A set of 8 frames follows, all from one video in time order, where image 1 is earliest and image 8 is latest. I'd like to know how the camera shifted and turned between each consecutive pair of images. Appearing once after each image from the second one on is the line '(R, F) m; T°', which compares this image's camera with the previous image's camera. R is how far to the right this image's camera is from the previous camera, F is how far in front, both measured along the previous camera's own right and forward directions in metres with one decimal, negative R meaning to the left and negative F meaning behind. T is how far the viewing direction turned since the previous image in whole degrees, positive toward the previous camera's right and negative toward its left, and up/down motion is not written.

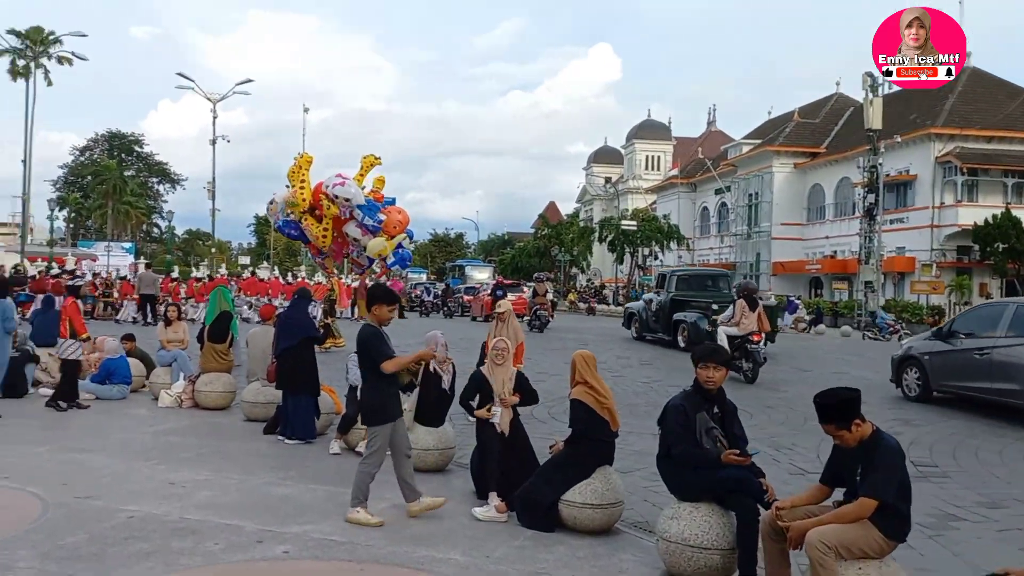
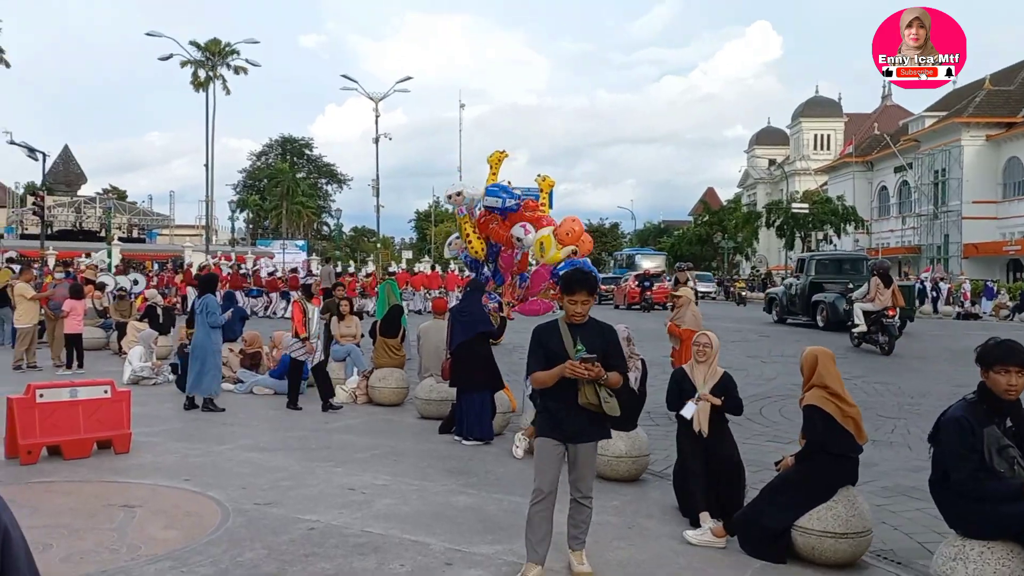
(-0.4, +0.8) m; -10°
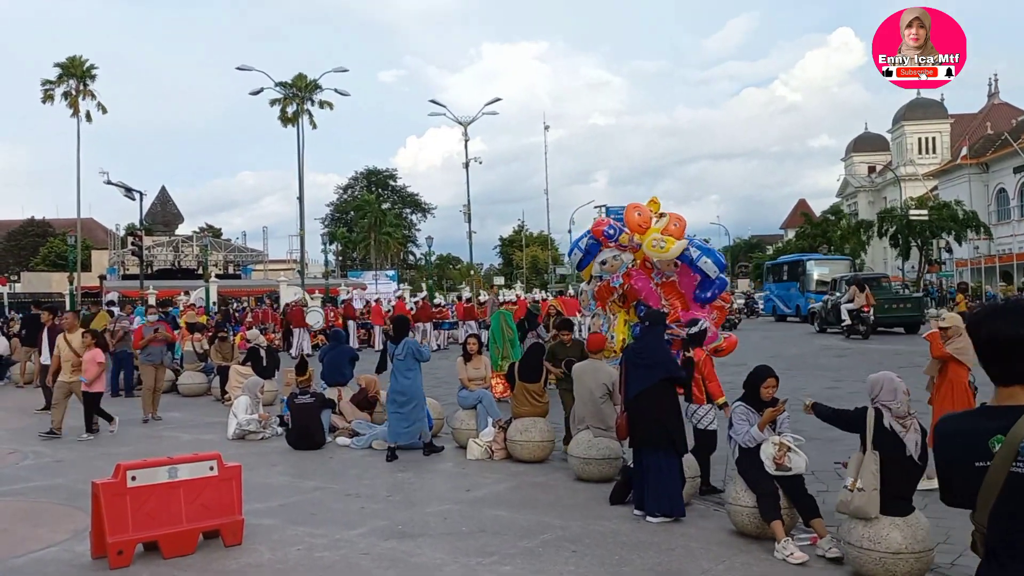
(-0.9, +1.8) m; -6°
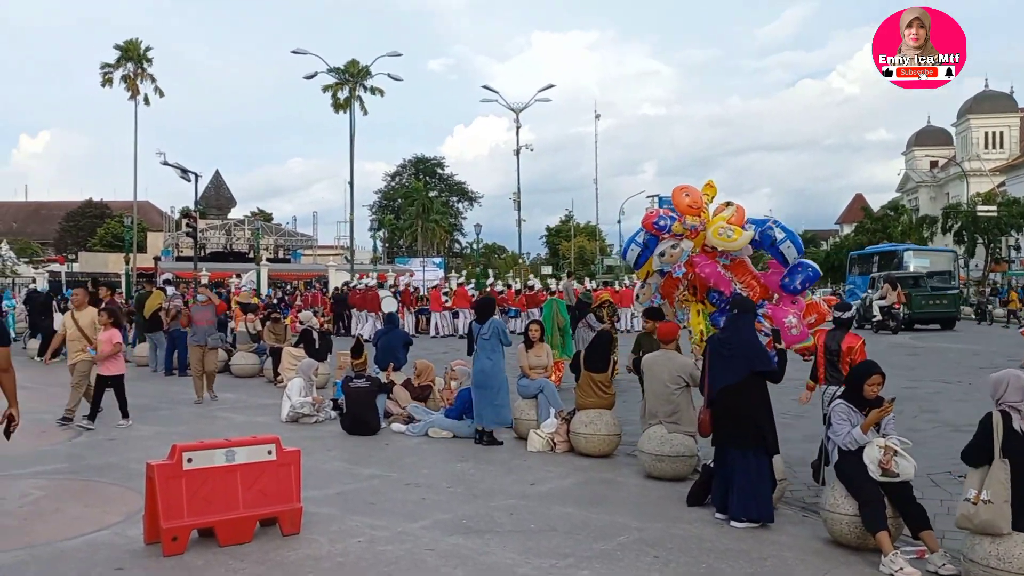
(-0.3, +0.5) m; -3°
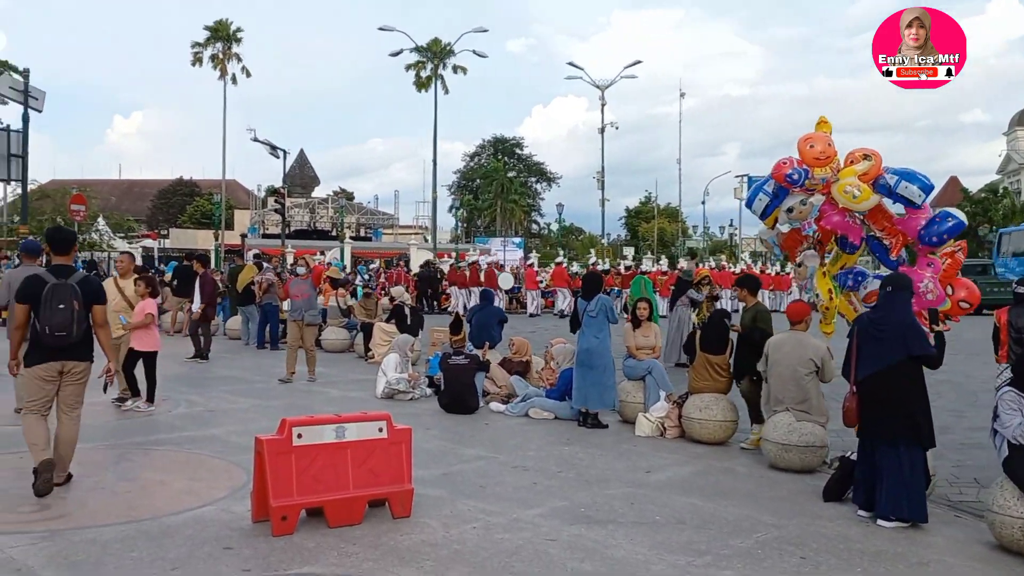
(-0.4, +0.5) m; -5°
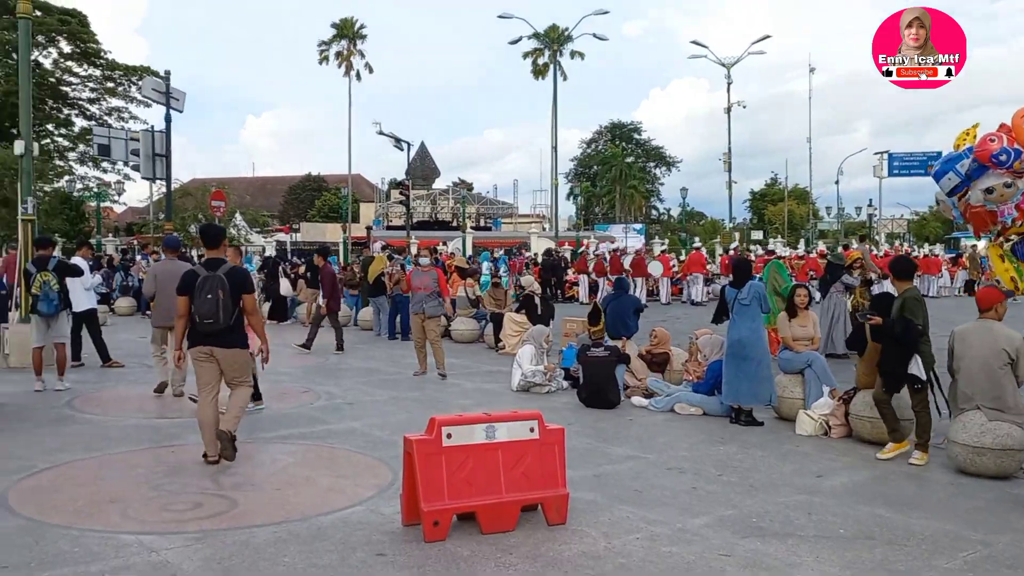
(-0.3, +0.4) m; -8°
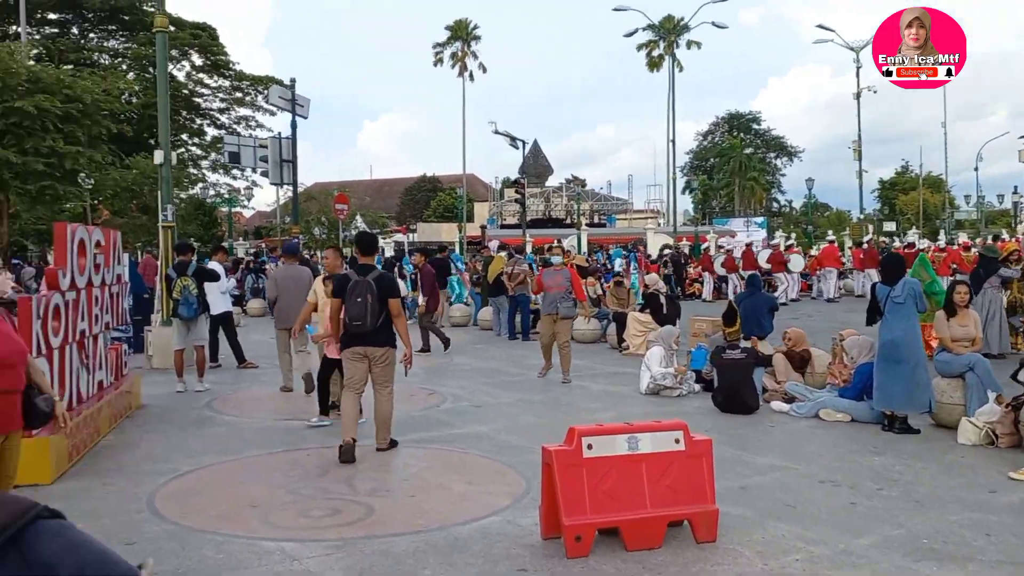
(-0.2, +0.2) m; -8°
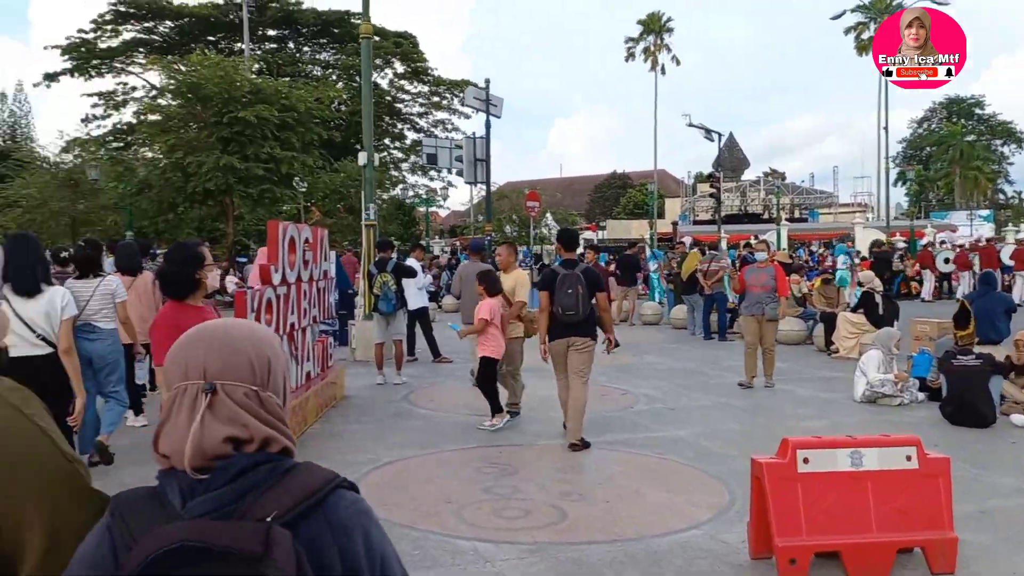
(-0.1, +0.3) m; -13°
